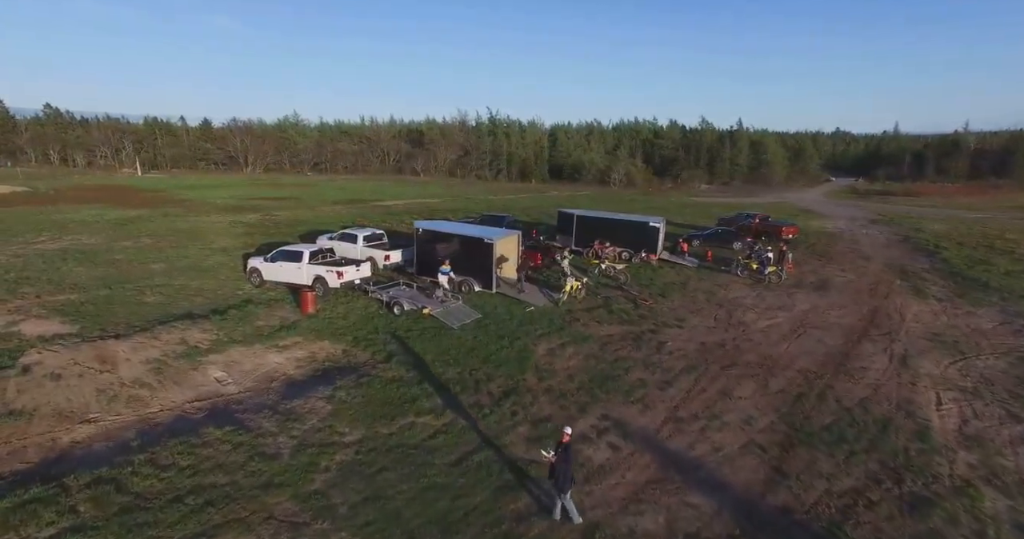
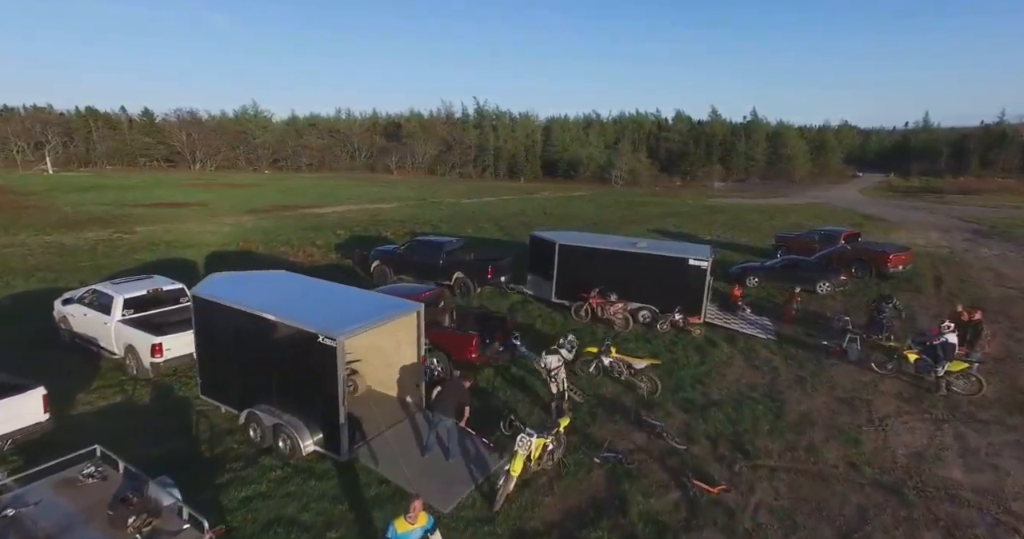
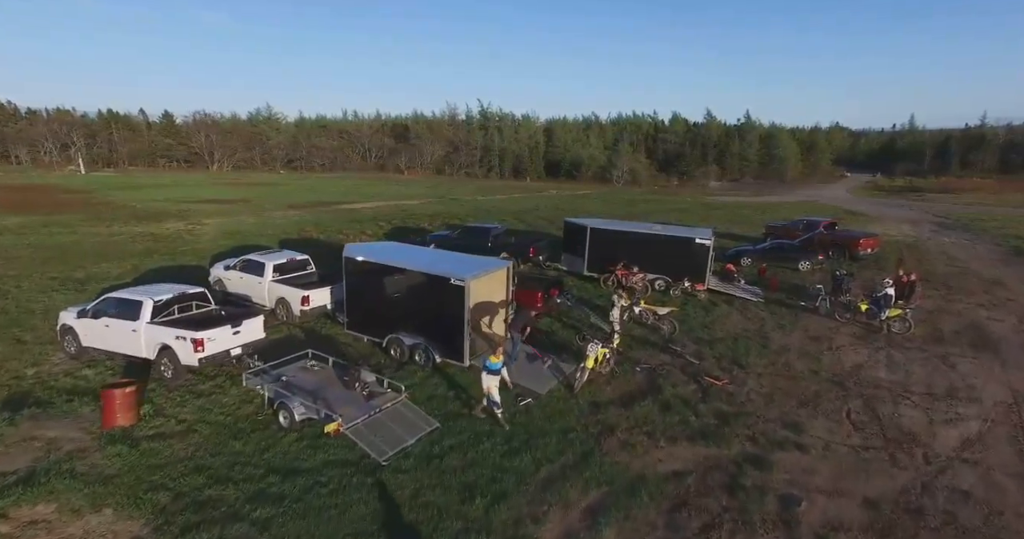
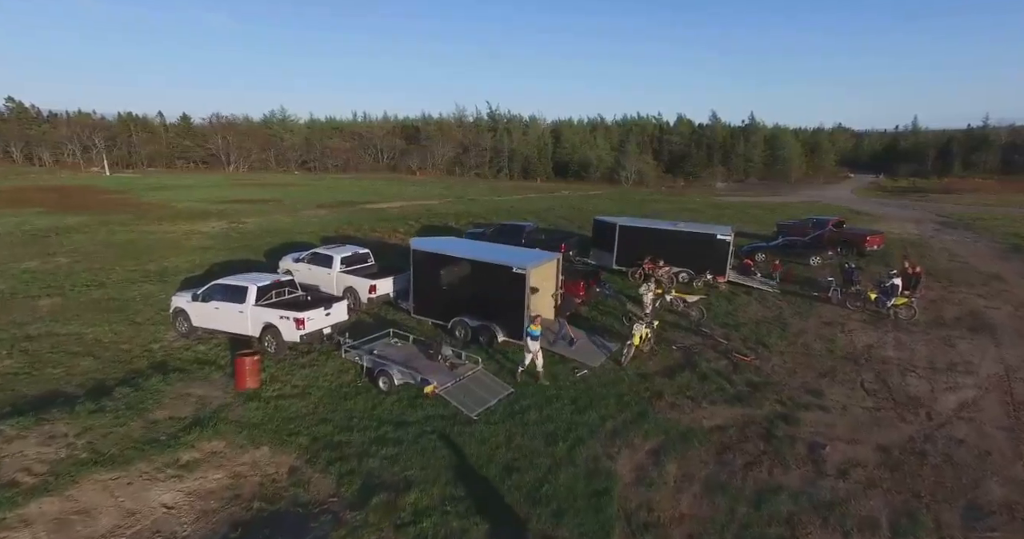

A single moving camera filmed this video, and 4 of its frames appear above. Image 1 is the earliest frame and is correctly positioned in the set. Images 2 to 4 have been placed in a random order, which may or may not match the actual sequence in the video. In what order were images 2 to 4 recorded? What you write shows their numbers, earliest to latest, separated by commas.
4, 3, 2
